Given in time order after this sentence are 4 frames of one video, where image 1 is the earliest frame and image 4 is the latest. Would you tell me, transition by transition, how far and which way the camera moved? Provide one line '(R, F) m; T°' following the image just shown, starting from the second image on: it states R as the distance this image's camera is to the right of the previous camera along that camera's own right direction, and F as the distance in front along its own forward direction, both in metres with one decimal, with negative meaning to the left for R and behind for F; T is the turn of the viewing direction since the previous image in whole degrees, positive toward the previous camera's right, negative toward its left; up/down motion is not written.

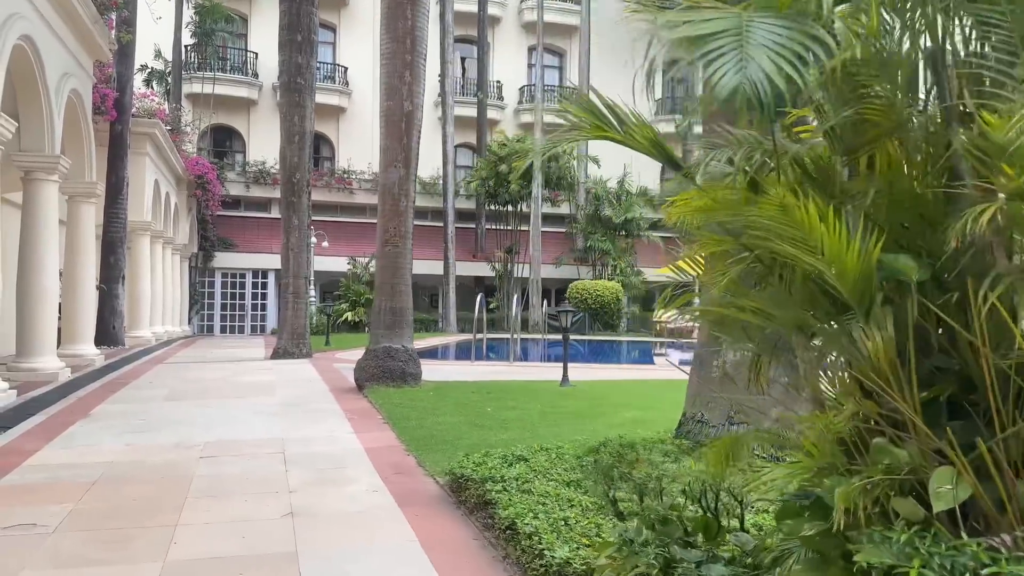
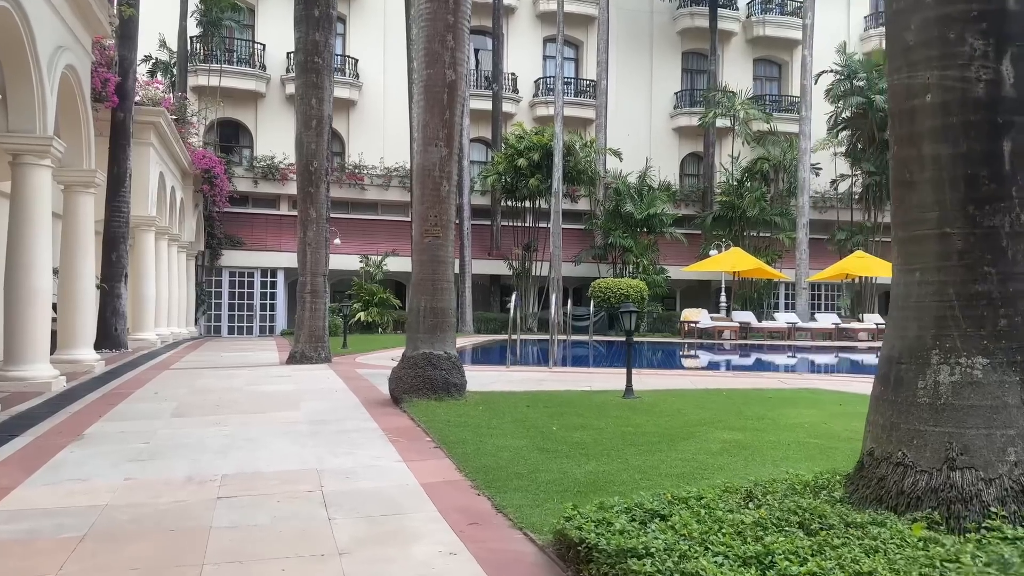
(-0.6, +1.1) m; 0°
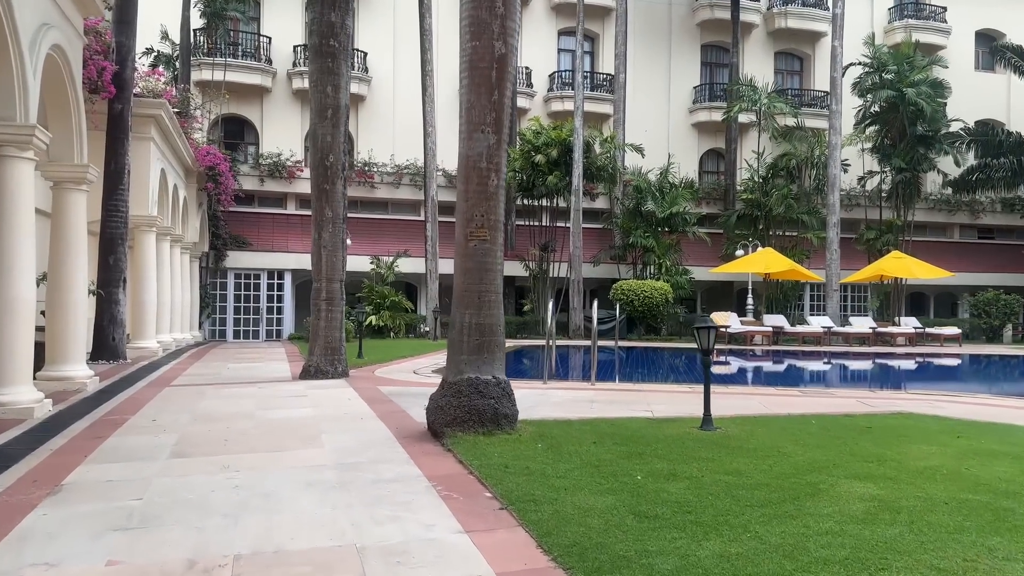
(-0.5, +1.1) m; 0°
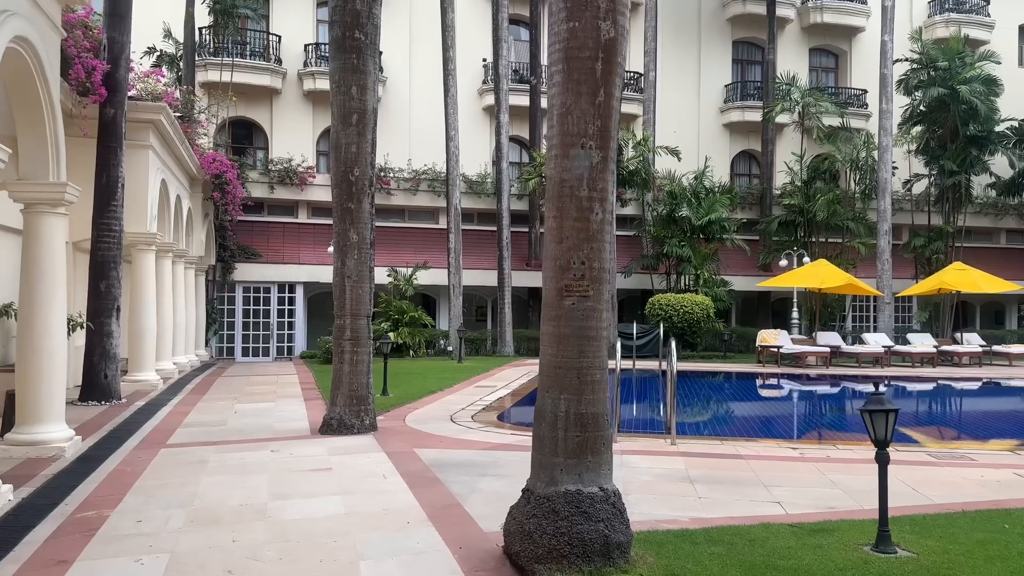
(-0.6, +1.7) m; -1°
